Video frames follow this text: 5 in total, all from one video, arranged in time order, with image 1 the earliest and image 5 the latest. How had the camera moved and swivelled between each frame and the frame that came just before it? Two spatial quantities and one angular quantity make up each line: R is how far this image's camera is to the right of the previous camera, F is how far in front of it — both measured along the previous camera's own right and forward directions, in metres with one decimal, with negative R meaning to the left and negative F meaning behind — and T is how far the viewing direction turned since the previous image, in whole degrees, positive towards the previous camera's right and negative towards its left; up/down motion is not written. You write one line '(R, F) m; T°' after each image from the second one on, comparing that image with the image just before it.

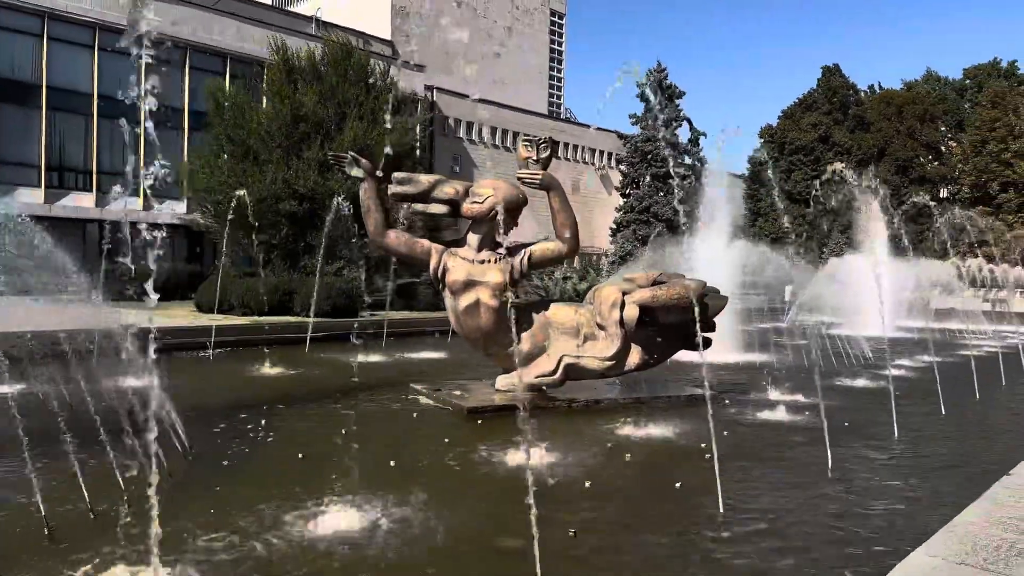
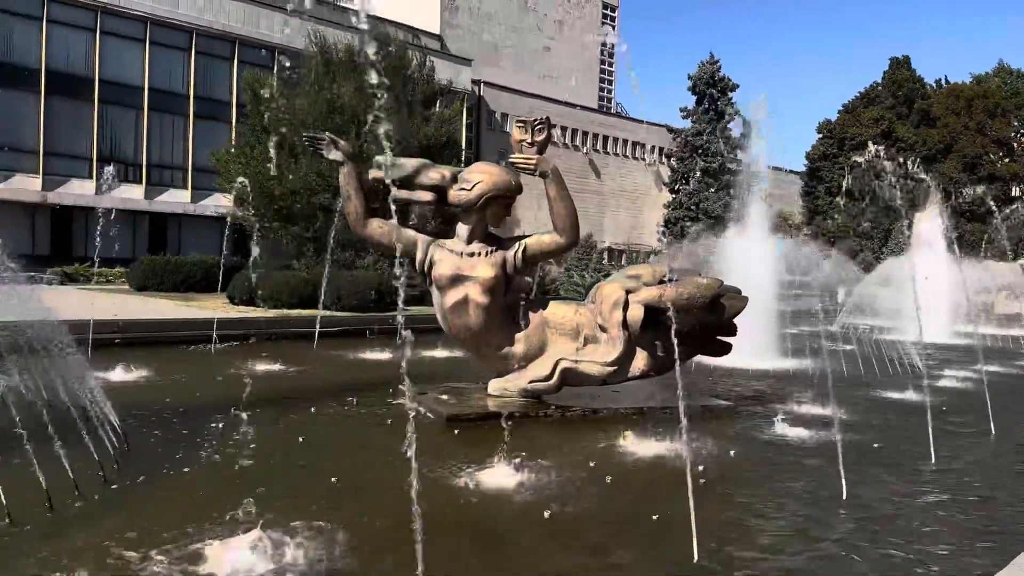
(+0.4, +0.6) m; -4°
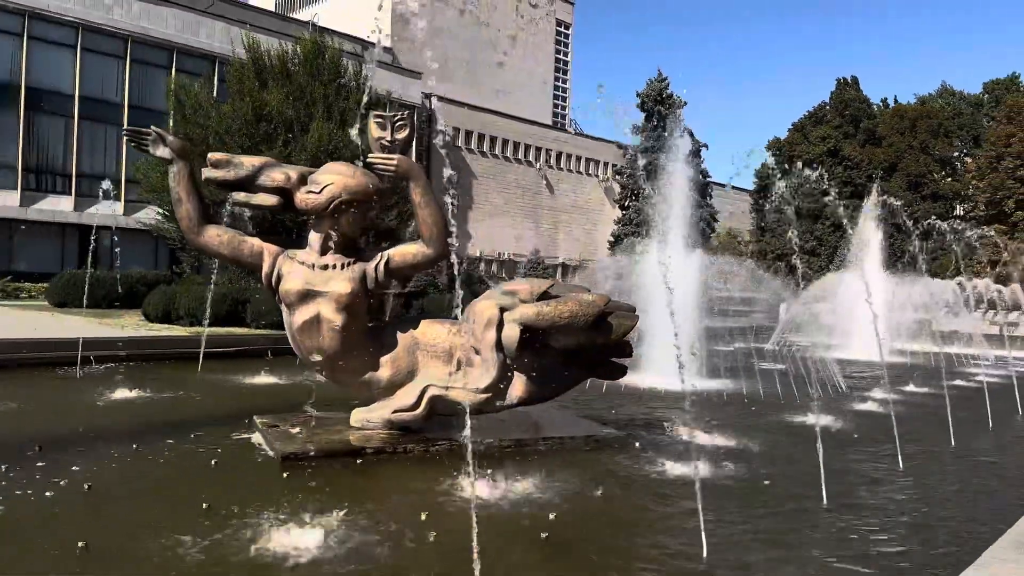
(+0.7, +0.6) m; +3°
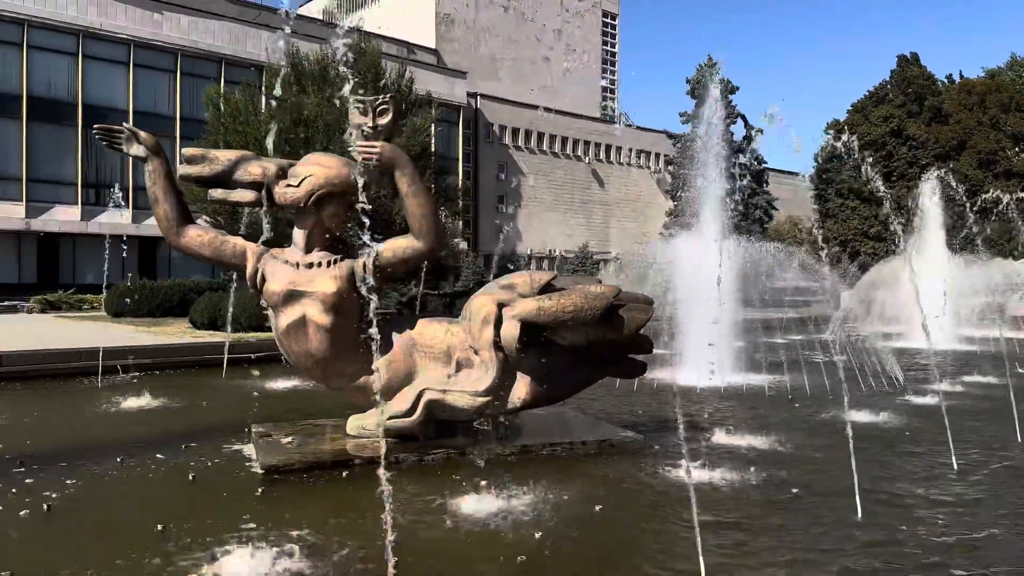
(+0.4, +0.4) m; -4°
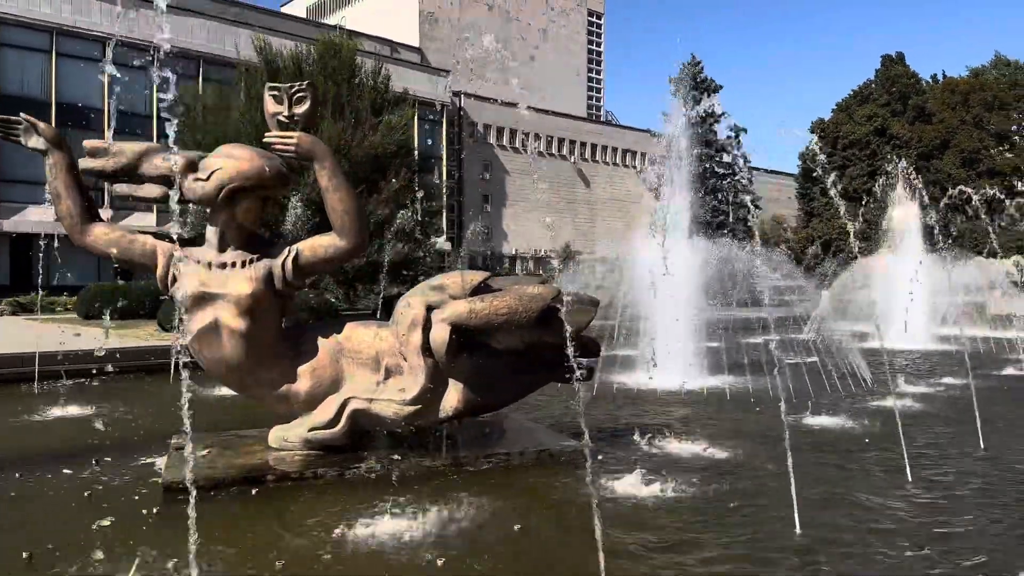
(+0.3, +0.3) m; +1°
